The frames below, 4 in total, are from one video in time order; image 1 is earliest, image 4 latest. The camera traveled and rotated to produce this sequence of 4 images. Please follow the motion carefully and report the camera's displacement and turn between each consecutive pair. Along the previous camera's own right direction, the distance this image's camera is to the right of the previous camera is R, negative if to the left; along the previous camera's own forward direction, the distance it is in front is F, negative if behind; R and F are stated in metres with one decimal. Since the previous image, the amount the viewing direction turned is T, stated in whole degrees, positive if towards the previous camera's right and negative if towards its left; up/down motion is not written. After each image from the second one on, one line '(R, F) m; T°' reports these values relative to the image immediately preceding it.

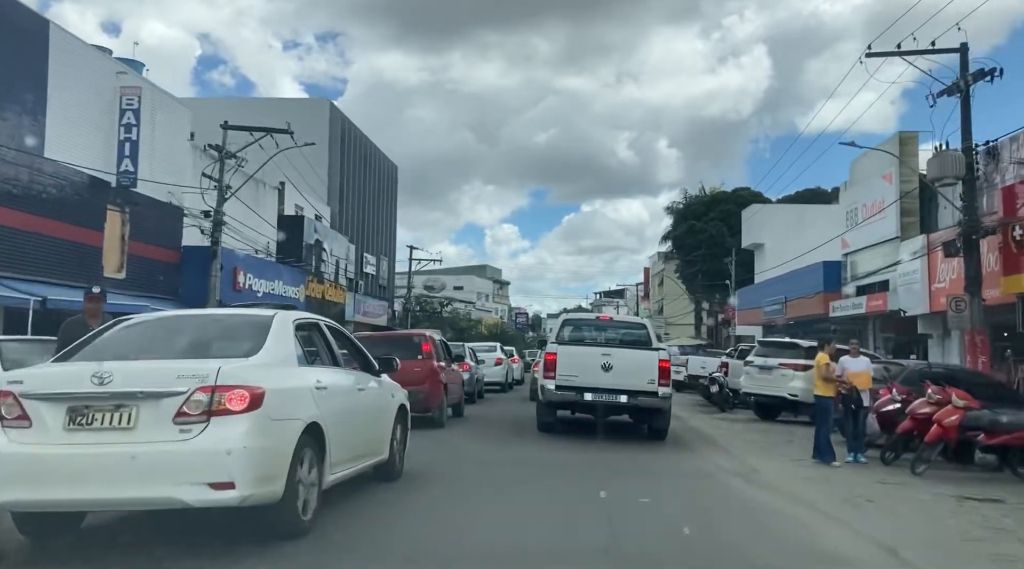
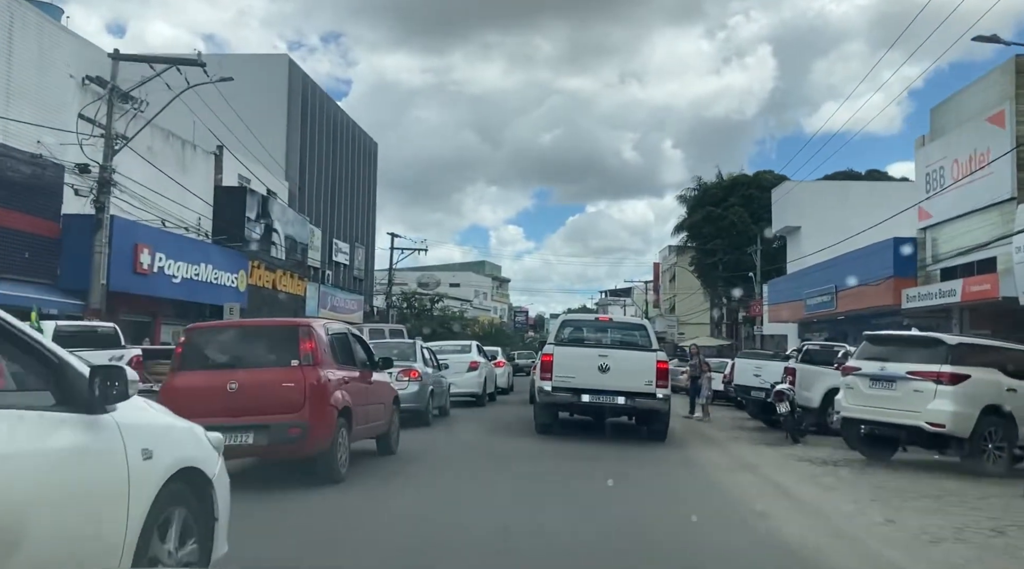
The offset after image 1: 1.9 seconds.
(+0.5, +5.5) m; 0°
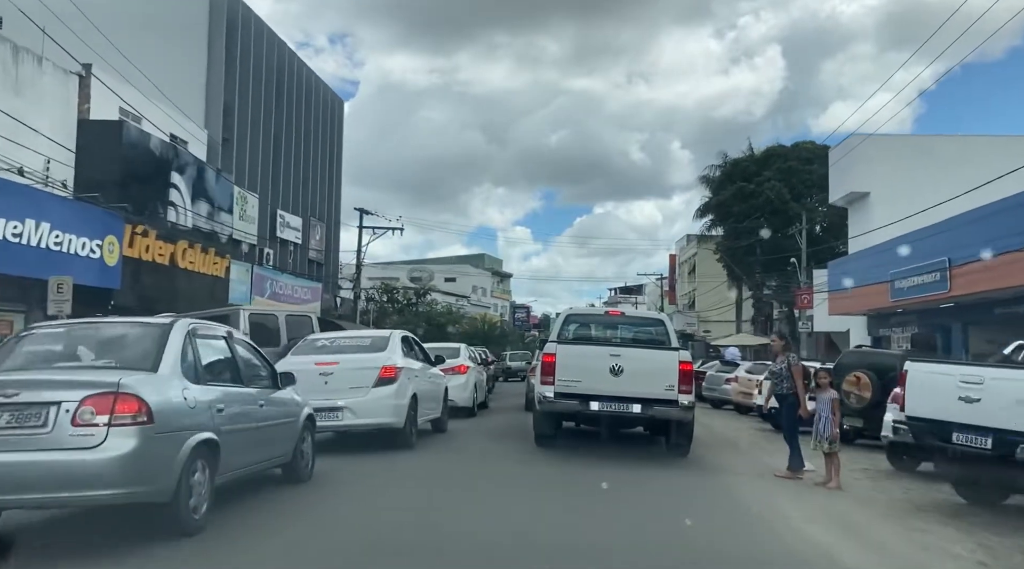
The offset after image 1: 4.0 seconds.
(+0.7, +7.2) m; -1°
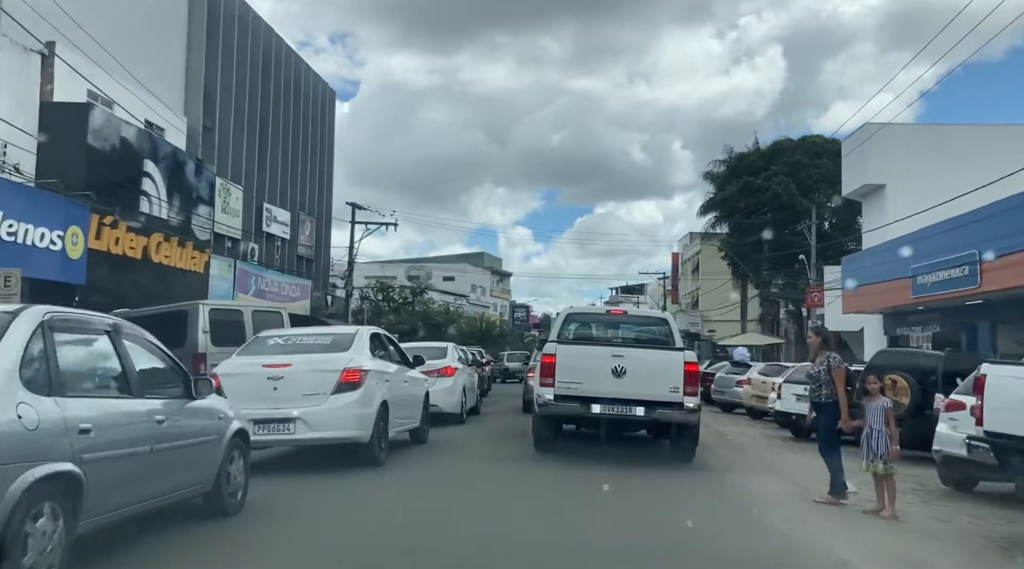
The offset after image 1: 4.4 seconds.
(+0.1, +1.3) m; 0°
